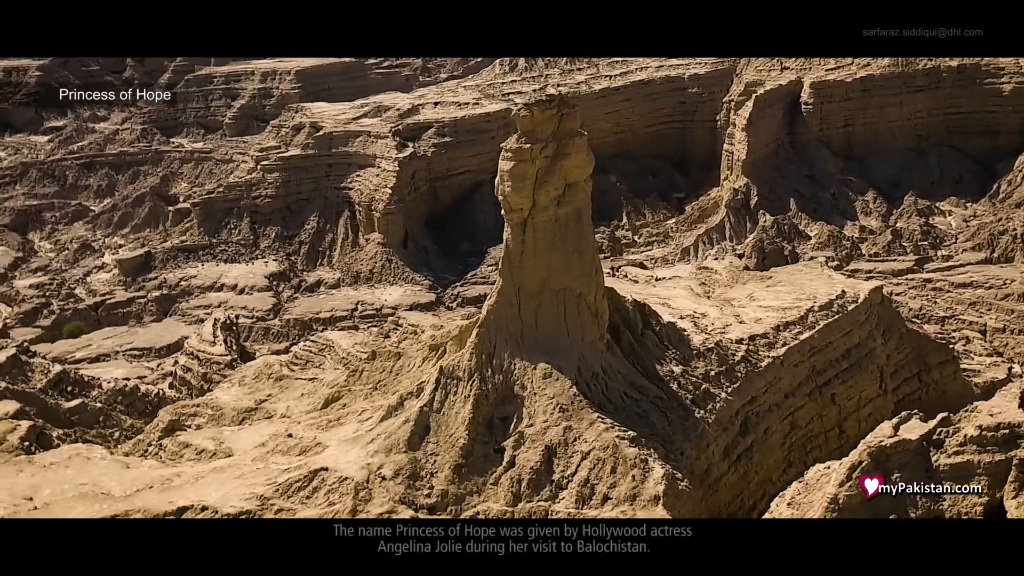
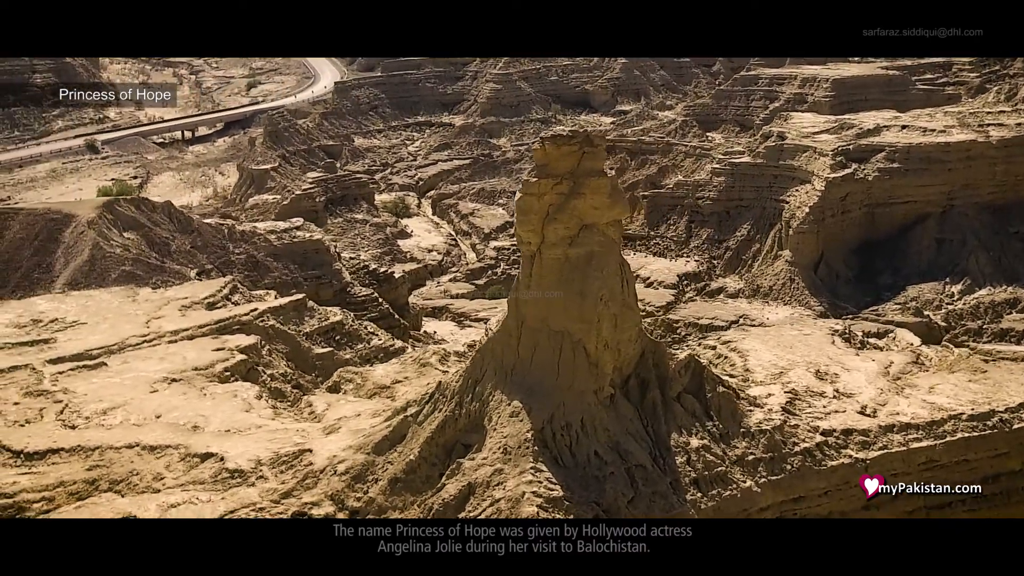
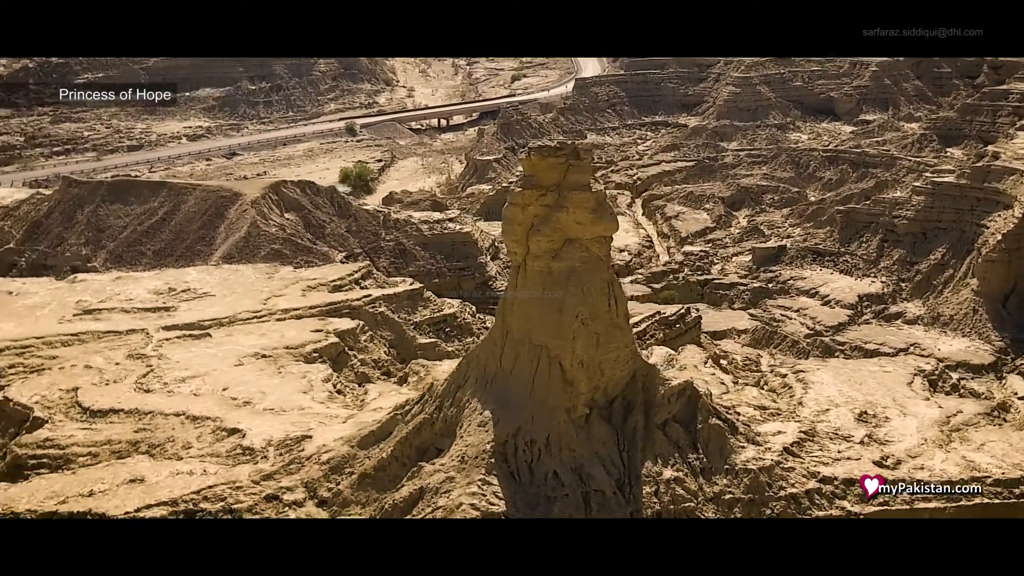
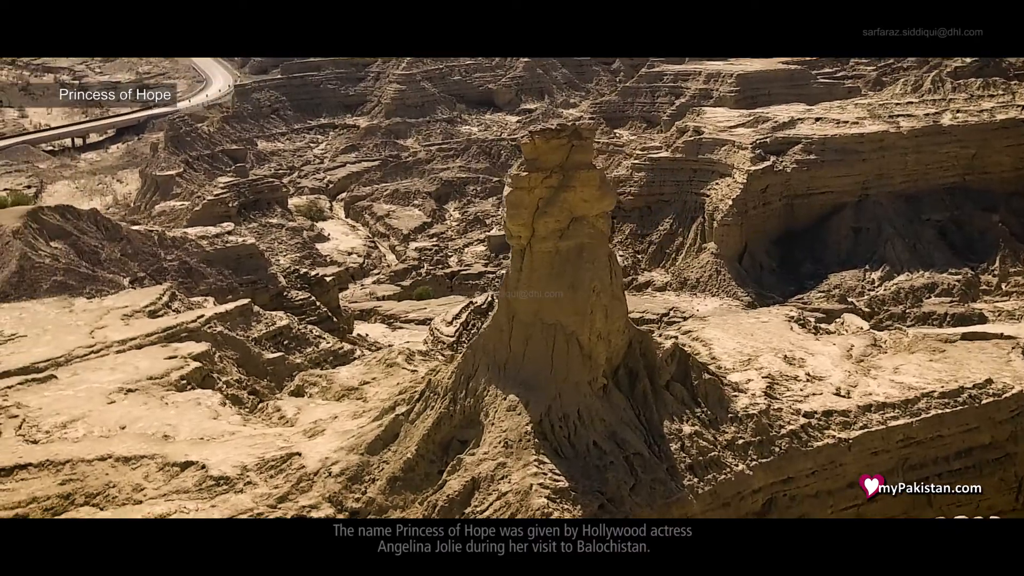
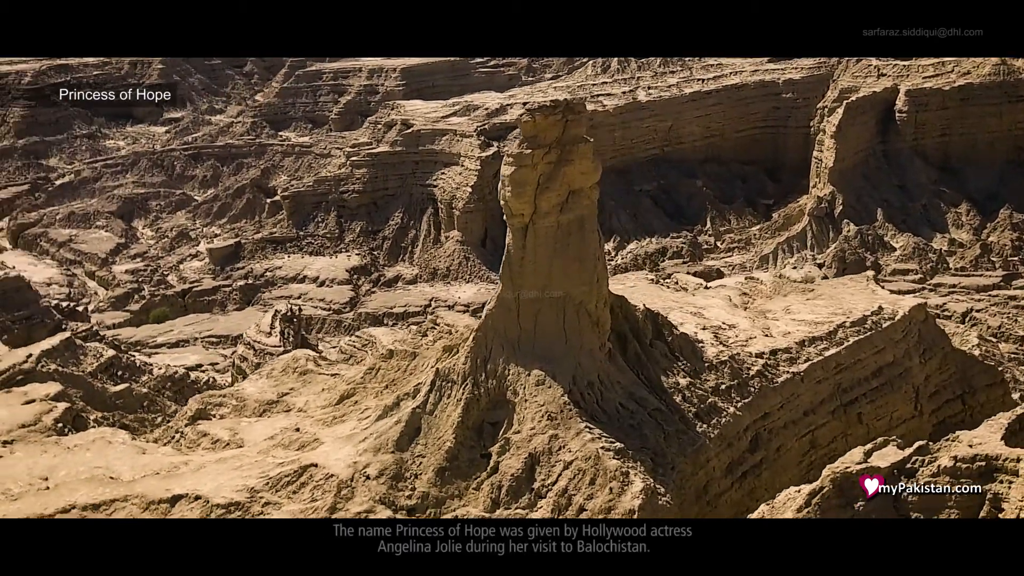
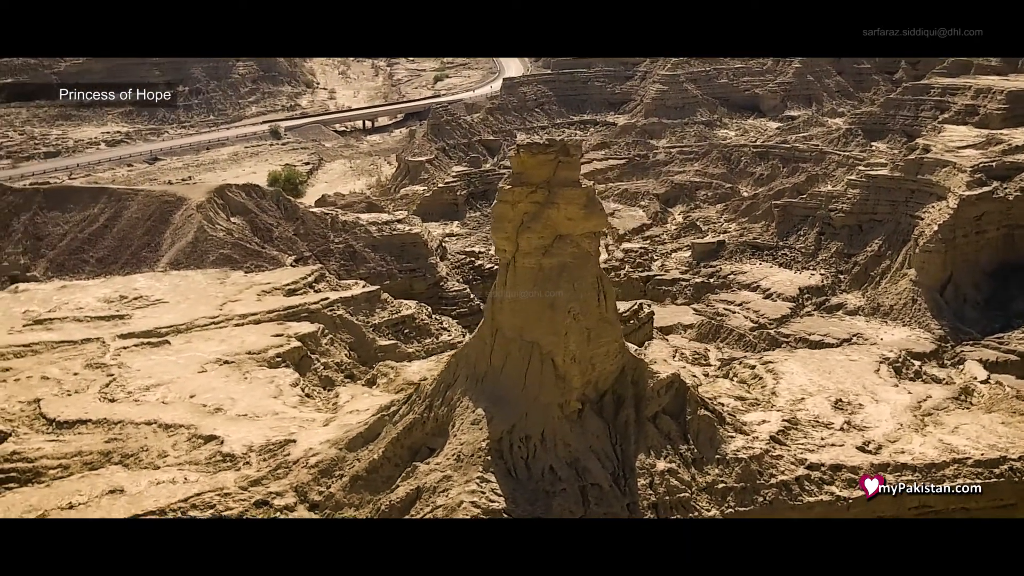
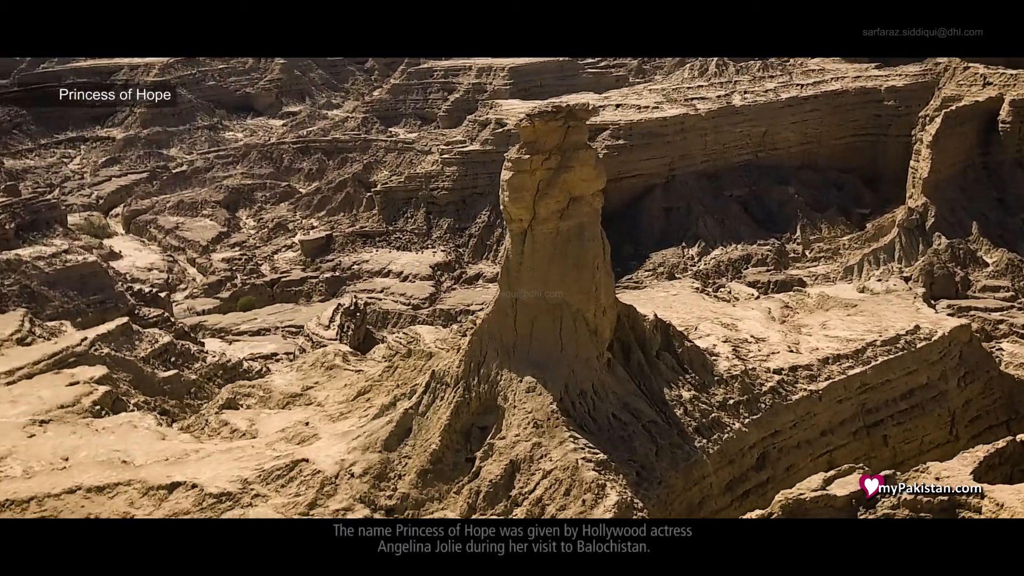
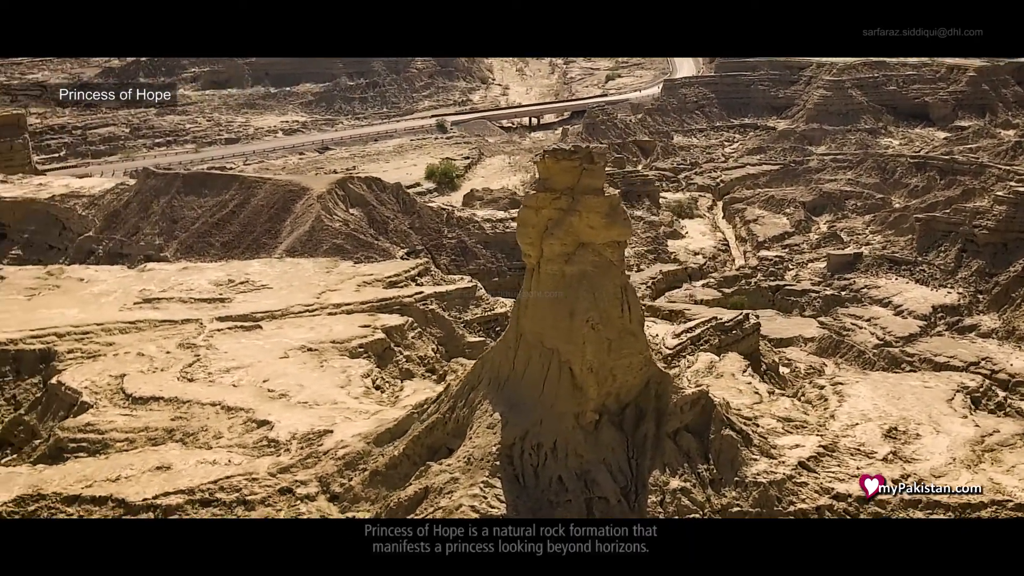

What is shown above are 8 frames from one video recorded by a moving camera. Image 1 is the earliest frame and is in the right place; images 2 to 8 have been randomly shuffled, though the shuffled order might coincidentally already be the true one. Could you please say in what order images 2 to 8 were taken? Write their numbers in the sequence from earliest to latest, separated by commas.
5, 7, 4, 2, 6, 3, 8
